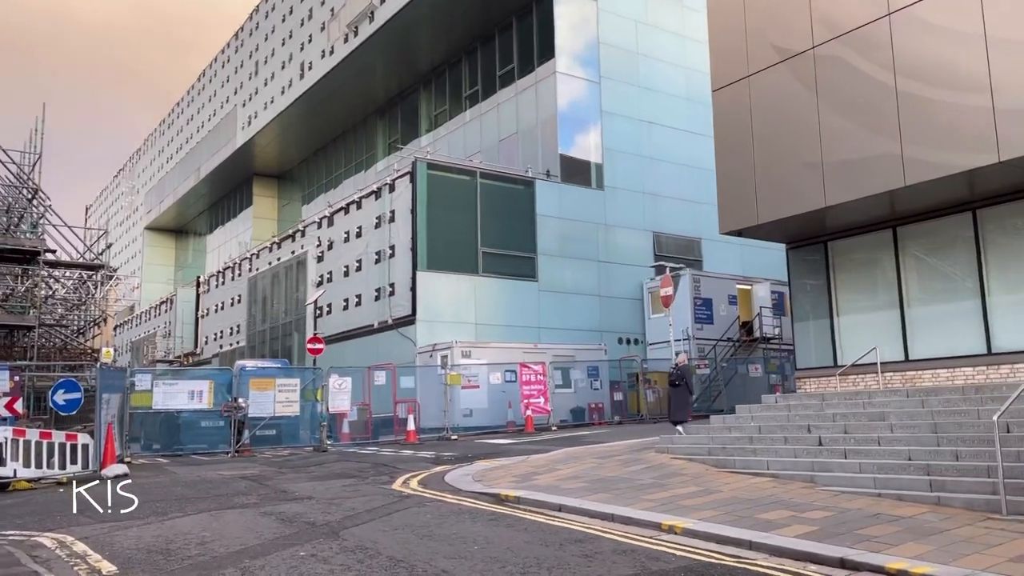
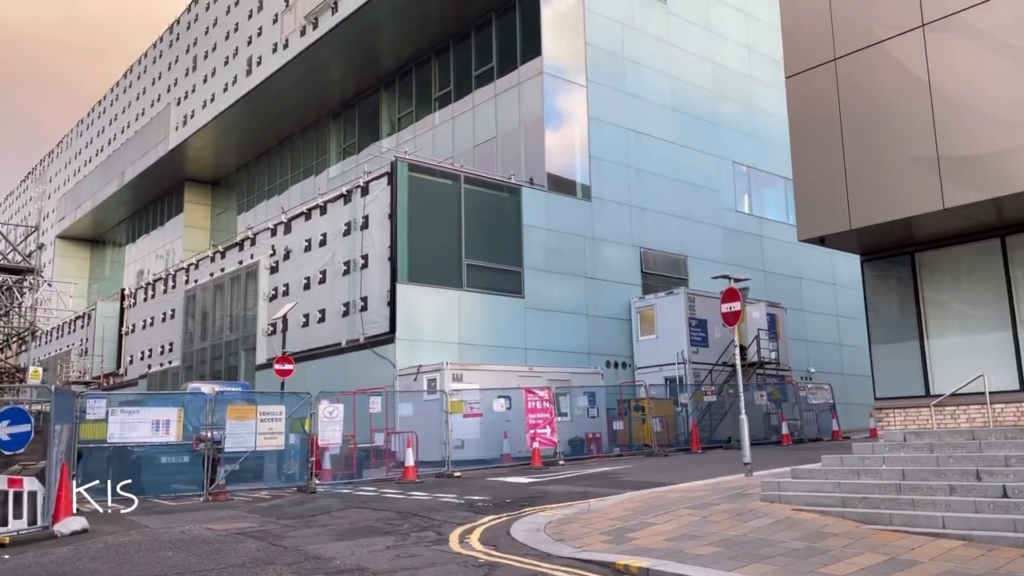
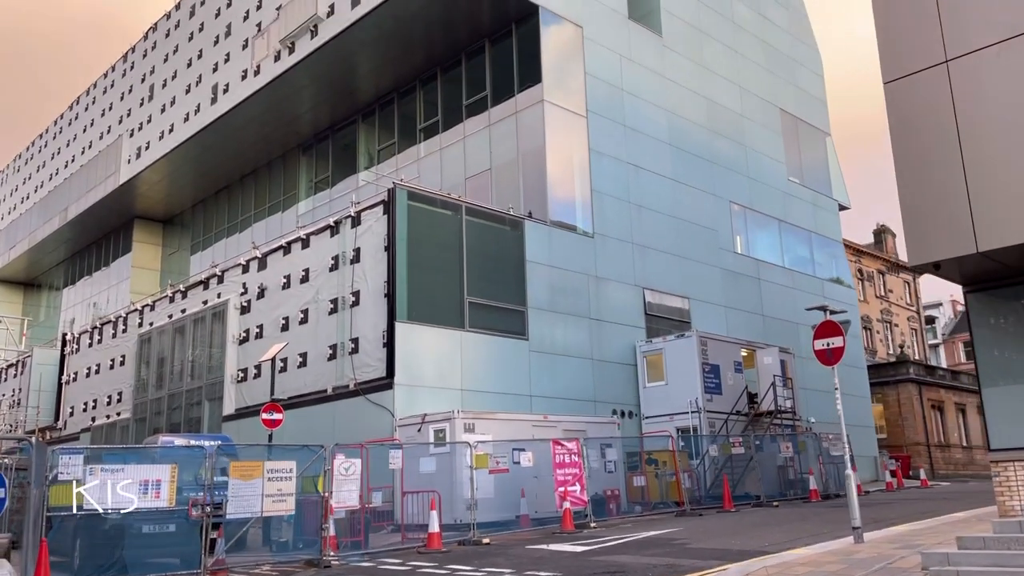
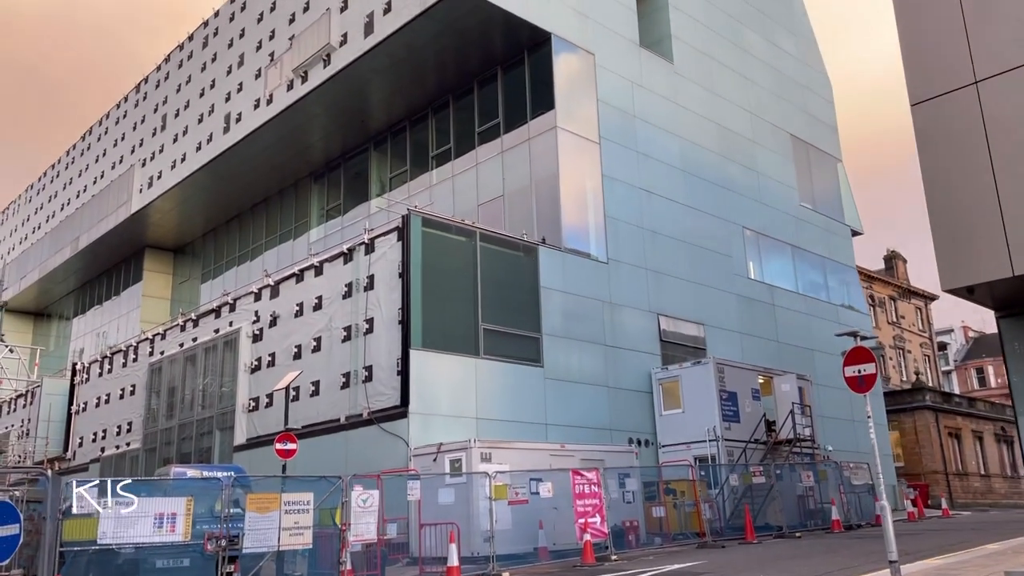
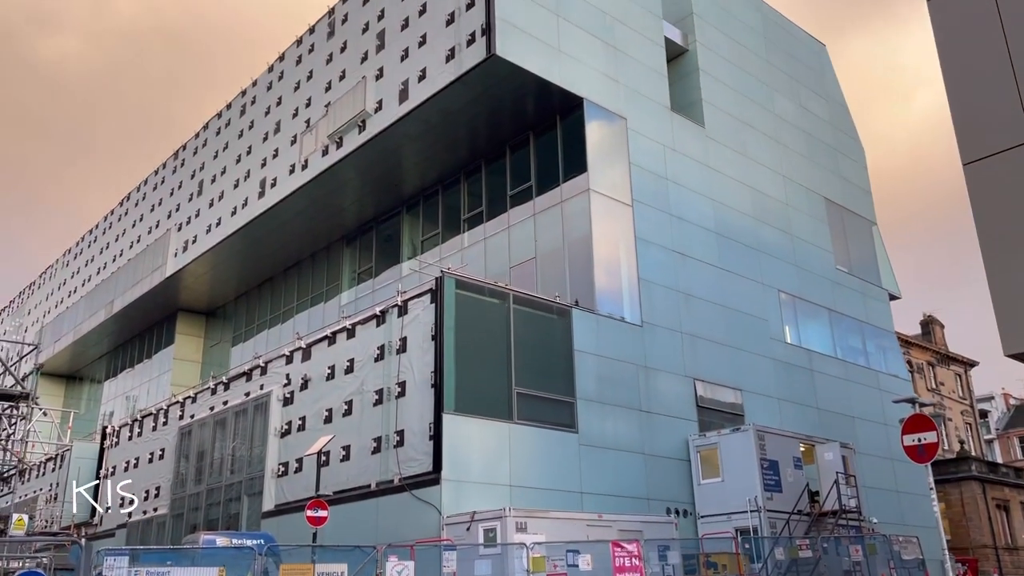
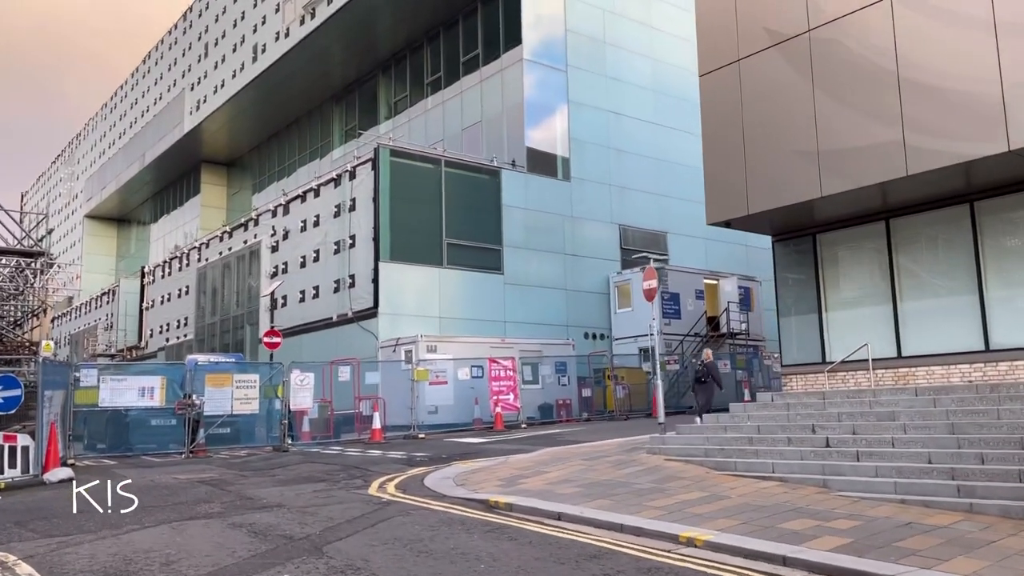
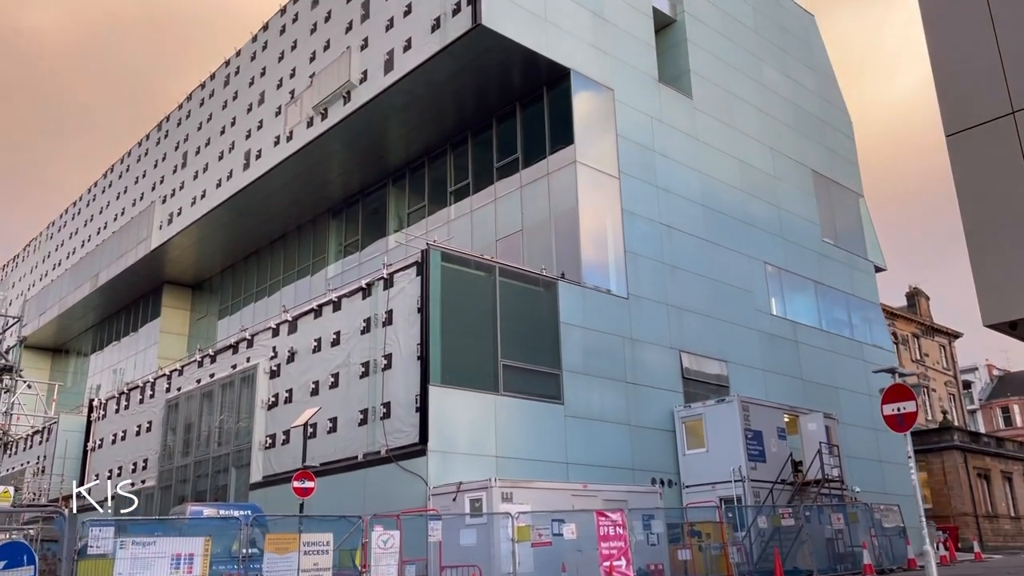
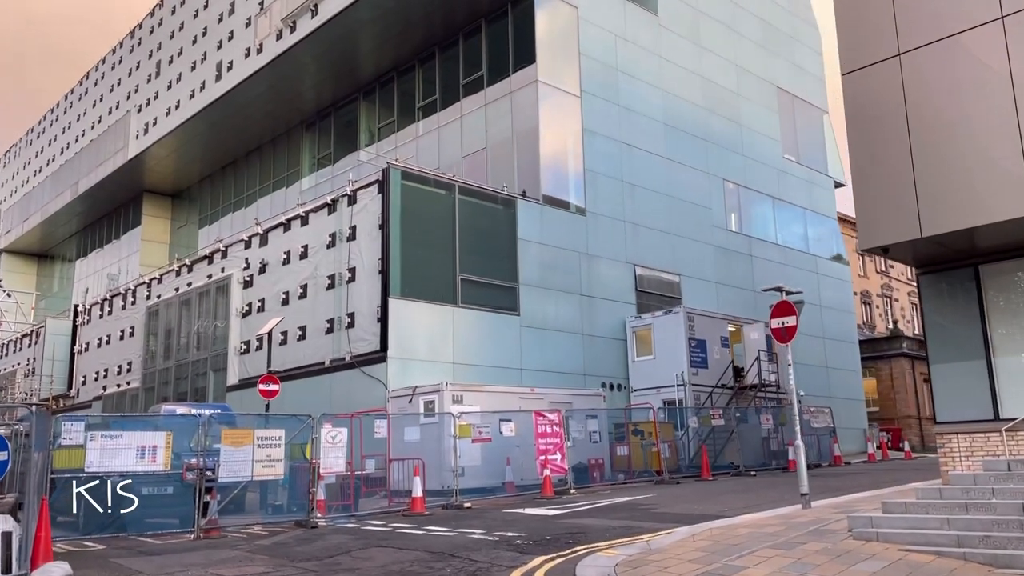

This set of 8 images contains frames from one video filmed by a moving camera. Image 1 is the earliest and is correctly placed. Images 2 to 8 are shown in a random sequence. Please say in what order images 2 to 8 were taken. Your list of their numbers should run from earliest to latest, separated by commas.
6, 2, 8, 3, 4, 7, 5
